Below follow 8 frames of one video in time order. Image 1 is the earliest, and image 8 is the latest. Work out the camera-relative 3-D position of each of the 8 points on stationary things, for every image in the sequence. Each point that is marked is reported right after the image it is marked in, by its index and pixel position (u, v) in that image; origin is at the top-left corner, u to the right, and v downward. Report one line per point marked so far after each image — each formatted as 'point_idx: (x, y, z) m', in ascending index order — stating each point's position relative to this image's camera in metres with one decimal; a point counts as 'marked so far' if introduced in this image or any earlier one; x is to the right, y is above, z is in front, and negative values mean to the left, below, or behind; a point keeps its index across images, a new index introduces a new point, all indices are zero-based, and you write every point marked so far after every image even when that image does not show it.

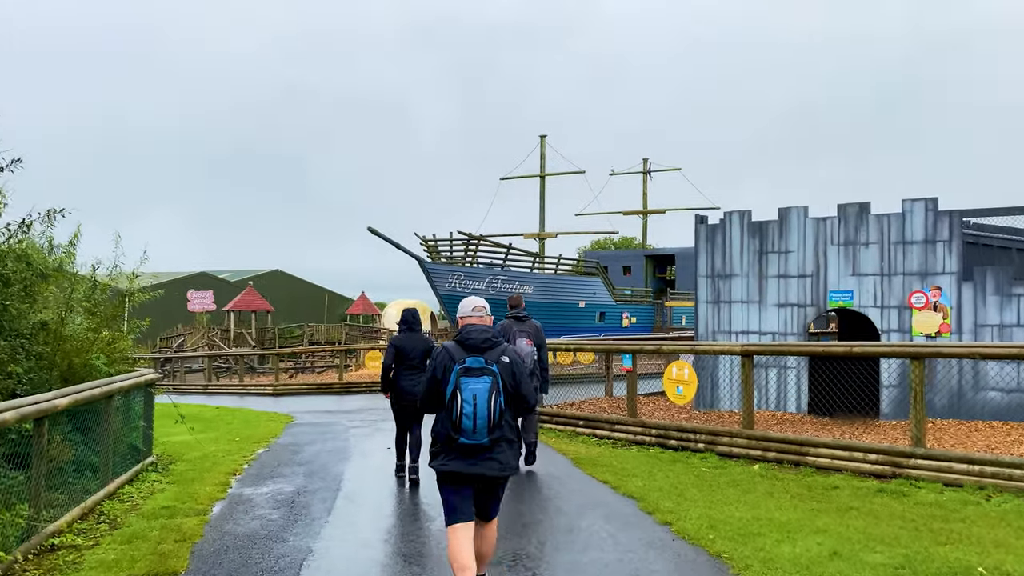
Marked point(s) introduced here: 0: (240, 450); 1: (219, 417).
0: (-3.2, -1.9, +9.9) m
1: (-4.9, -2.2, +14.1) m
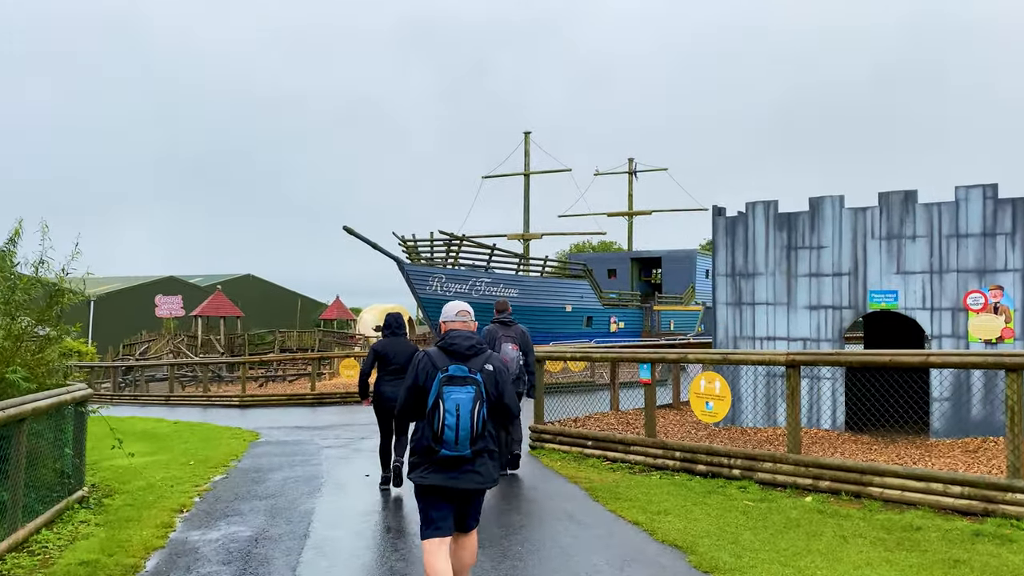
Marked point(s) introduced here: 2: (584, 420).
0: (-3.2, -1.9, +8.4) m
1: (-5.0, -2.2, +12.6) m
2: (+0.9, -1.6, +9.9) m
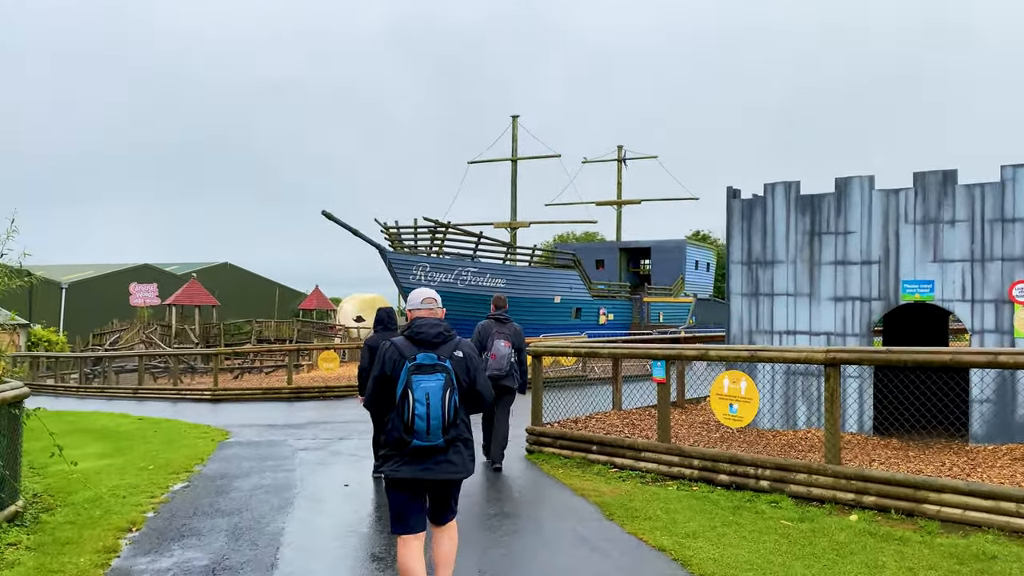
0: (-3.3, -1.8, +7.5) m
1: (-5.2, -2.0, +11.6) m
2: (+0.8, -1.4, +9.0) m
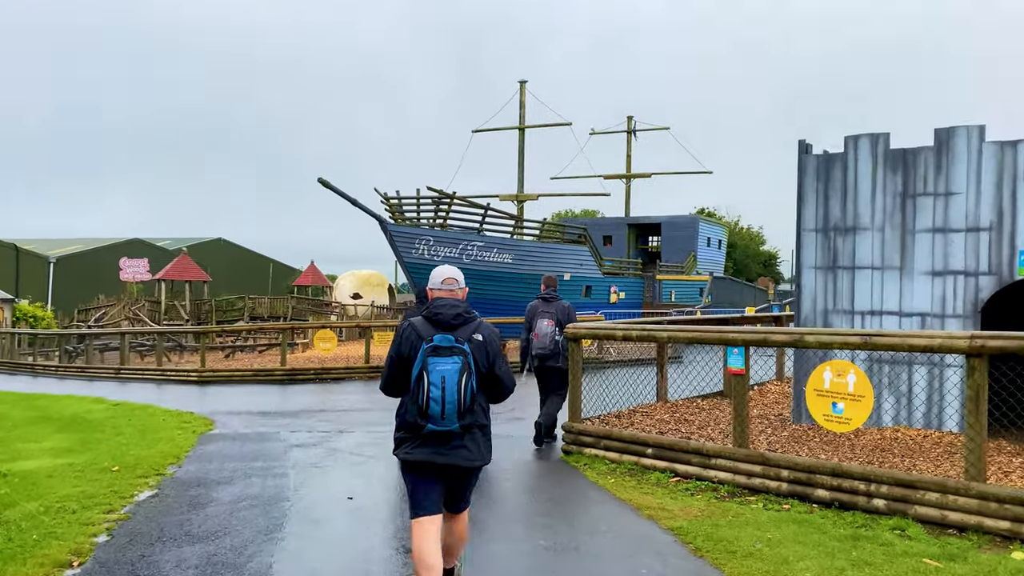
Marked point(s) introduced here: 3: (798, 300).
0: (-3.0, -1.5, +6.1) m
1: (-4.9, -1.6, +10.2) m
2: (+1.1, -1.2, +7.6) m
3: (+2.7, -0.1, +7.8) m
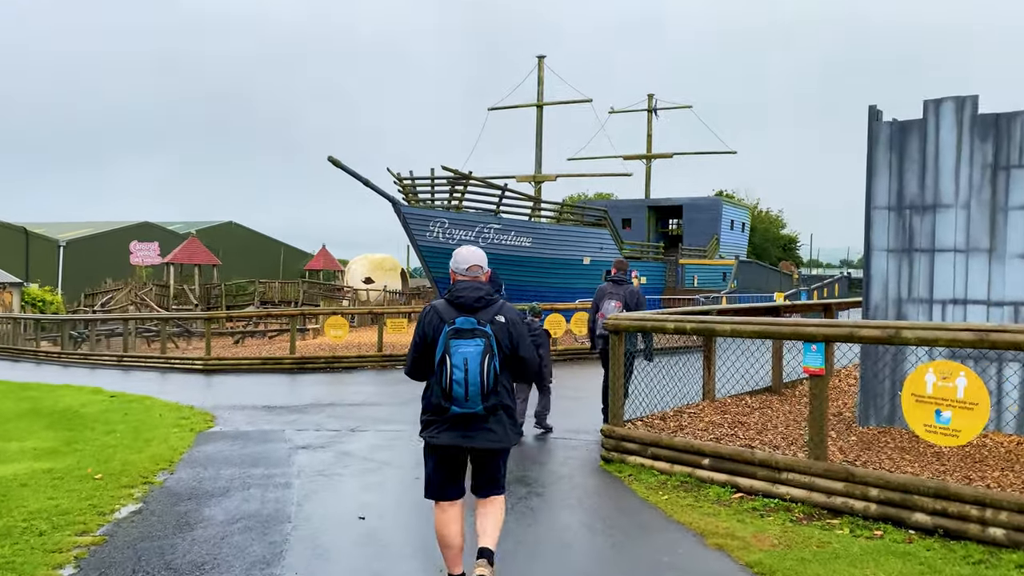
0: (-2.7, -1.4, +5.3) m
1: (-4.6, -1.5, +9.5) m
2: (+1.3, -1.0, +6.8) m
3: (+2.9, 0.0, +6.9) m
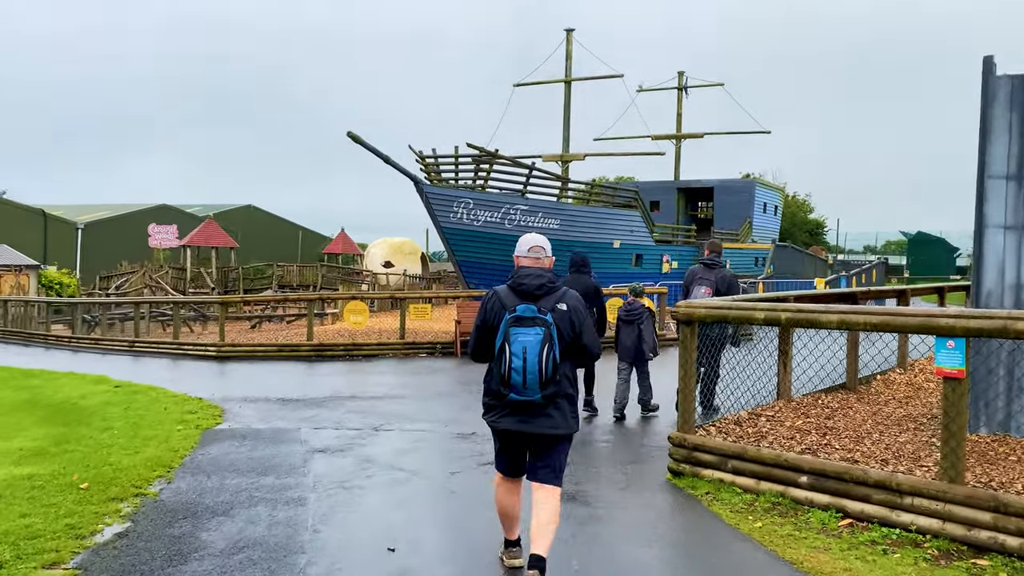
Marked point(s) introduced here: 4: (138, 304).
0: (-2.4, -1.3, +4.4) m
1: (-4.2, -1.3, +8.6) m
2: (+1.7, -0.9, +5.8) m
3: (+3.3, +0.1, +5.9) m
4: (-8.6, -0.4, +19.4) m
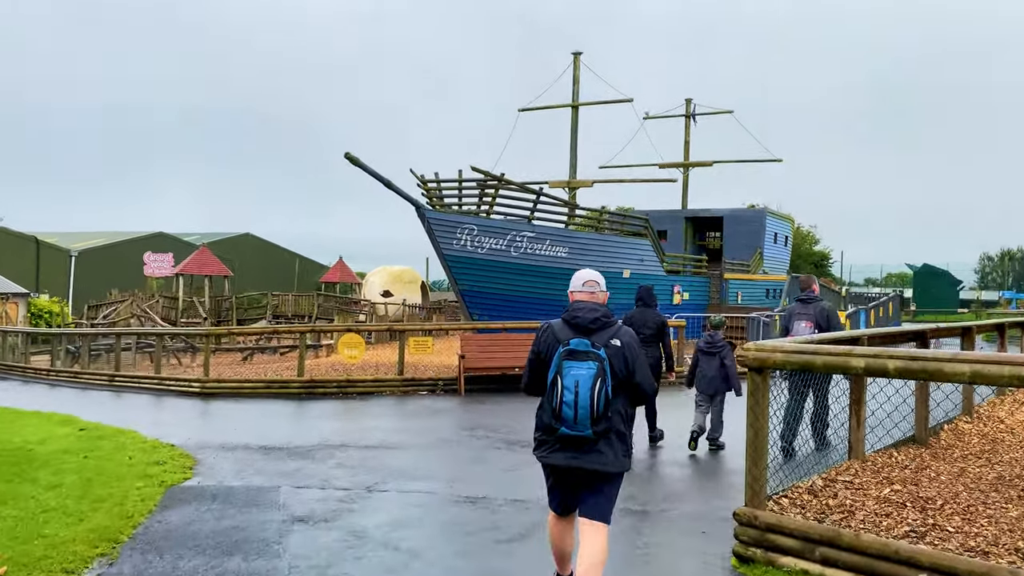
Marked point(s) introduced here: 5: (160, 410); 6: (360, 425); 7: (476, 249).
0: (-2.3, -1.5, +3.4) m
1: (-4.1, -1.6, +7.5) m
2: (+1.8, -1.1, +4.7) m
3: (+3.4, -0.1, +4.8) m
4: (-8.5, -1.0, +18.3) m
5: (-5.5, -1.9, +13.2) m
6: (-1.8, -1.6, +9.9) m
7: (-0.8, +0.9, +18.5) m
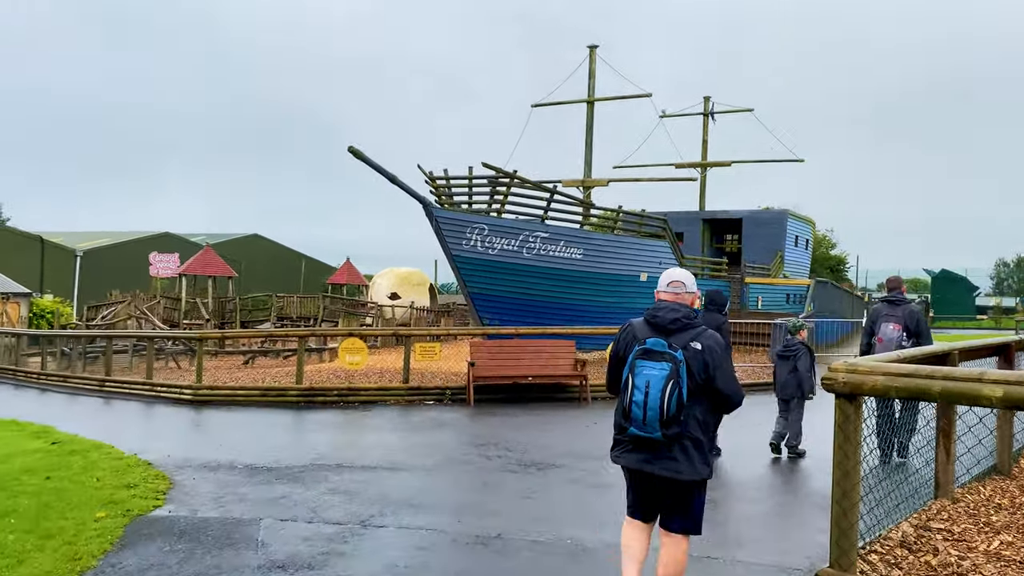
0: (-2.2, -1.5, +2.5) m
1: (-4.0, -1.6, +6.7) m
2: (+1.9, -1.2, +3.8) m
3: (+3.5, -0.1, +3.9) m
4: (-8.3, -1.0, +17.5) m
5: (-5.4, -1.9, +12.3) m
6: (-1.7, -1.6, +9.0) m
7: (-0.5, +0.8, +17.6) m
